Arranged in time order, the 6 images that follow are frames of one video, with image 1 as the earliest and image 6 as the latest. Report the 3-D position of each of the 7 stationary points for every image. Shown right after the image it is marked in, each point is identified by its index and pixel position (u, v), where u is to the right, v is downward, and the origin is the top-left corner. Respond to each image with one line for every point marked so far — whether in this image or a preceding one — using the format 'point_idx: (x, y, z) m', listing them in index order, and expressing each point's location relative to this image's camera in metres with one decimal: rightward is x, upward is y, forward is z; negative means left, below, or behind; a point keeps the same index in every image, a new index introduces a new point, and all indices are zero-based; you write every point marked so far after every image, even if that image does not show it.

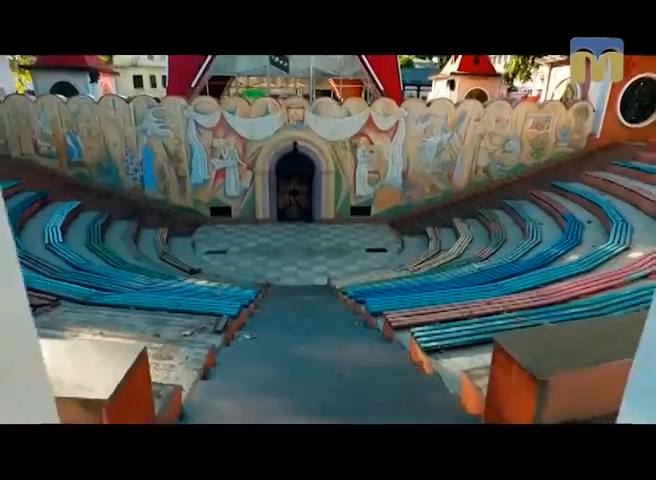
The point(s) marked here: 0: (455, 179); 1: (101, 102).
0: (+2.3, +1.2, +7.1) m
1: (-3.7, +2.3, +6.5) m
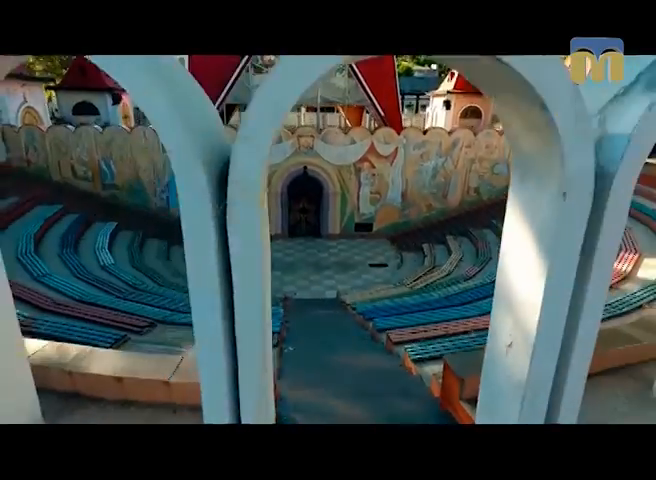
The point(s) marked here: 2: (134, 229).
0: (+2.4, +0.9, +7.9) m
1: (-3.6, +2.0, +7.3) m
2: (-3.4, +0.2, +7.2) m
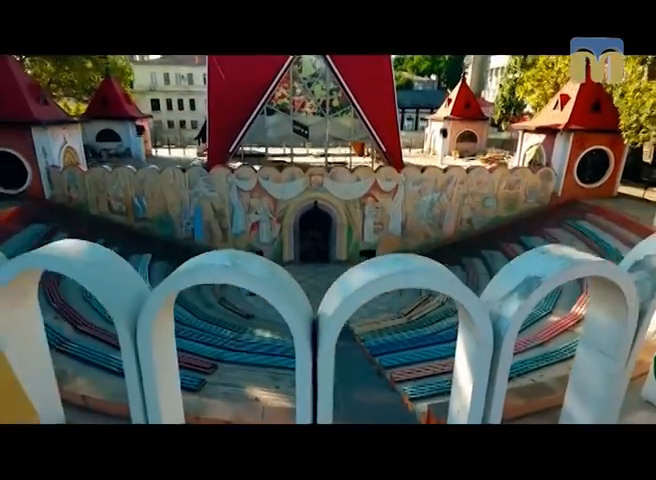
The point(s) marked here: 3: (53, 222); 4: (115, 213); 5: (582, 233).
0: (+2.6, +0.3, +8.8) m
1: (-3.4, +1.4, +8.2) m
2: (-3.2, -0.4, +8.1) m
3: (-5.3, +0.3, +7.7) m
4: (-4.5, +0.6, +8.3) m
5: (+4.8, +0.1, +7.6) m
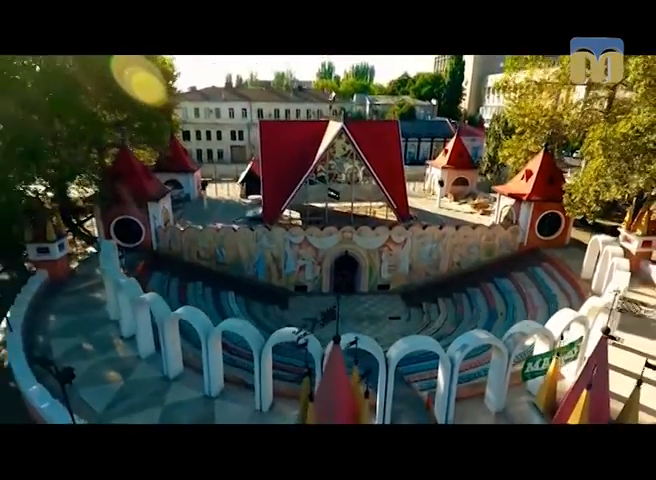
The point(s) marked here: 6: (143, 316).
0: (+3.4, -0.8, +12.0) m
1: (-2.6, +0.3, +11.4) m
2: (-2.4, -1.5, +11.3) m
3: (-4.5, -0.8, +10.9) m
4: (-3.7, -0.5, +11.5) m
5: (+5.6, -1.0, +10.8) m
6: (-3.0, -1.2, +6.4) m
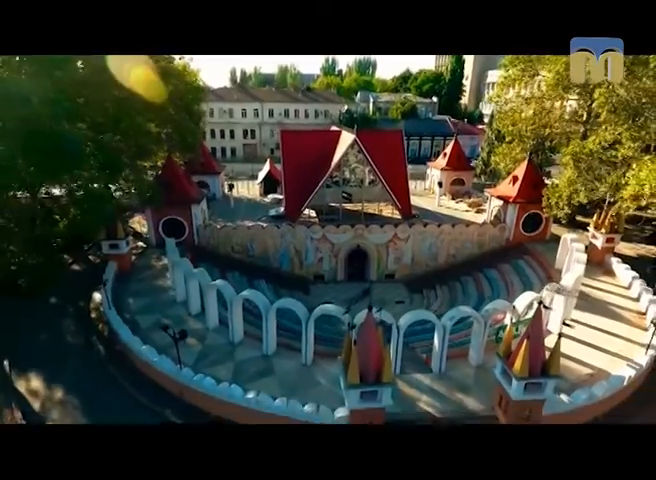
0: (+3.9, -0.7, +14.1) m
1: (-2.1, +0.4, +13.5) m
2: (-1.9, -1.4, +13.4) m
3: (-4.0, -0.7, +13.0) m
4: (-3.2, -0.4, +13.6) m
5: (+6.1, -0.9, +12.9) m
6: (-2.5, -1.2, +8.4) m
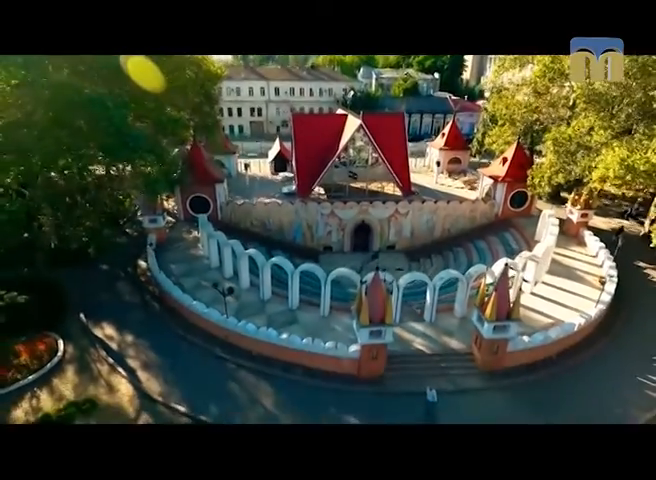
0: (+4.3, +0.3, +15.8) m
1: (-1.8, +1.3, +15.1) m
2: (-1.6, -0.4, +15.1) m
3: (-3.7, +0.2, +14.7) m
4: (-2.9, +0.5, +15.3) m
5: (+6.5, 0.0, +14.6) m
6: (-2.2, -0.6, +10.2) m
